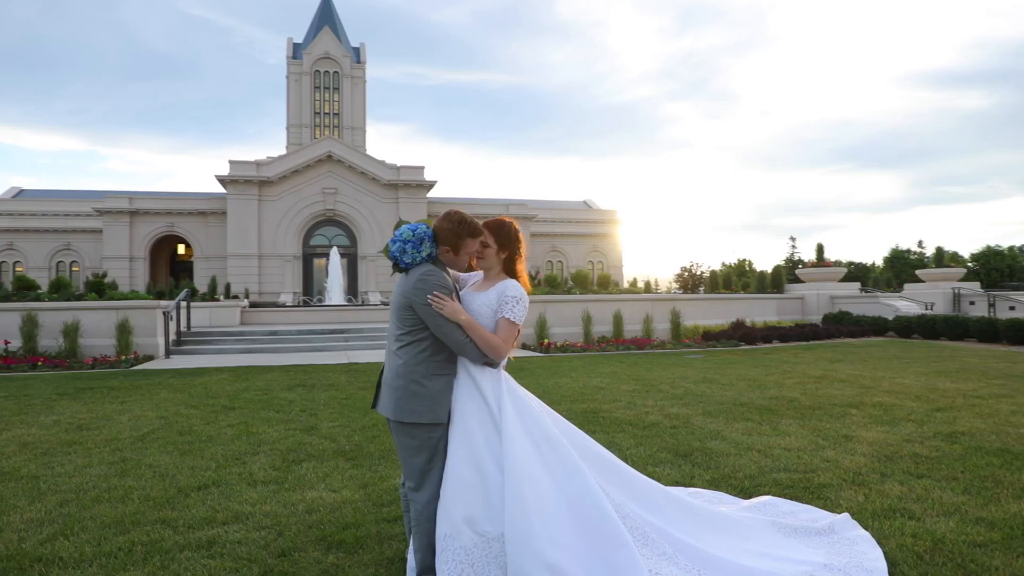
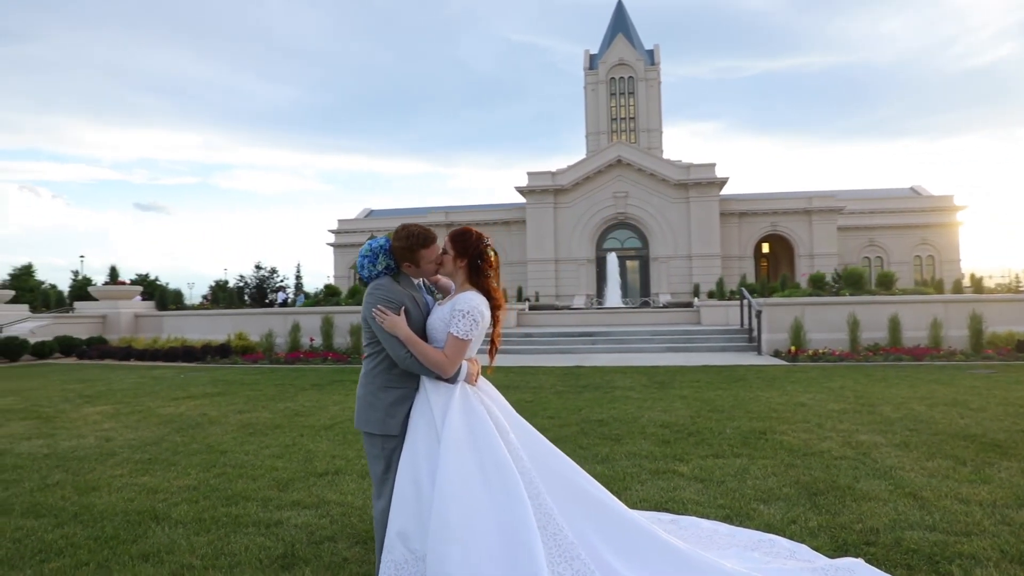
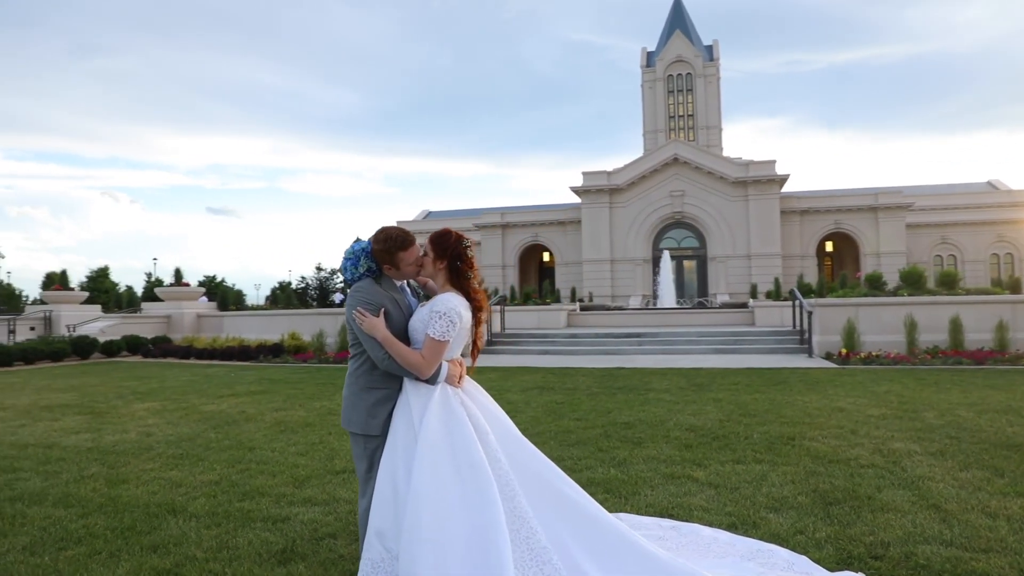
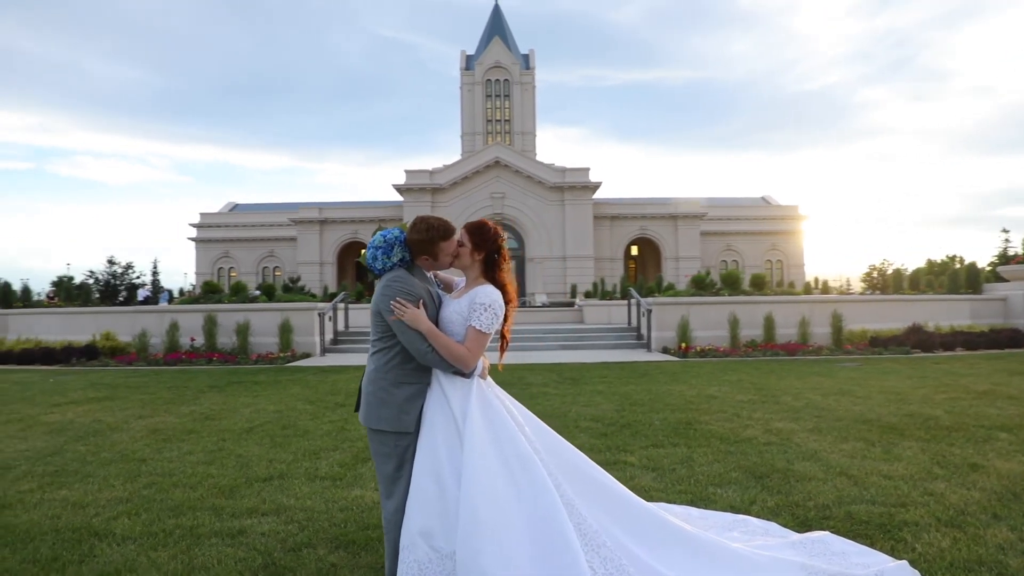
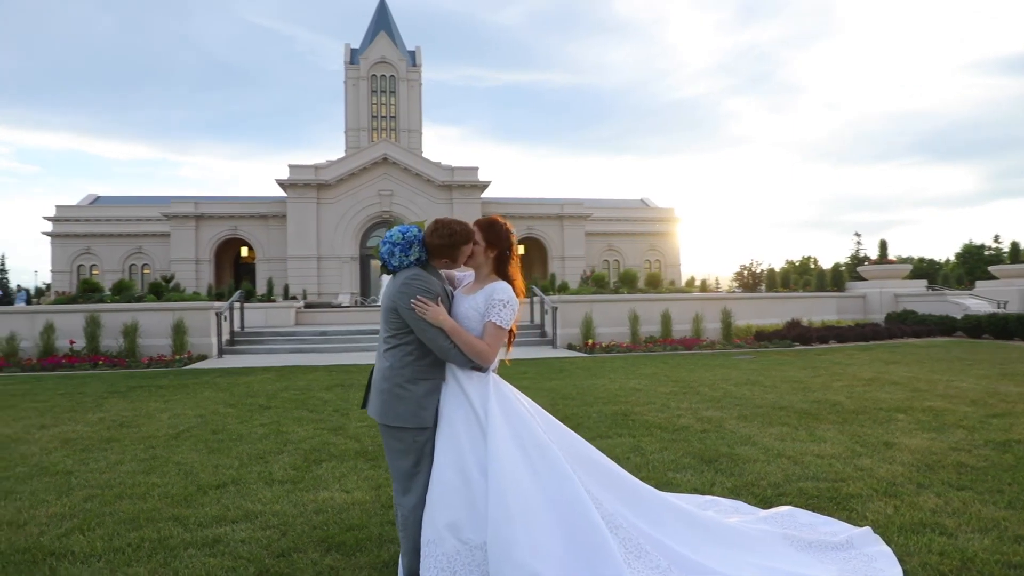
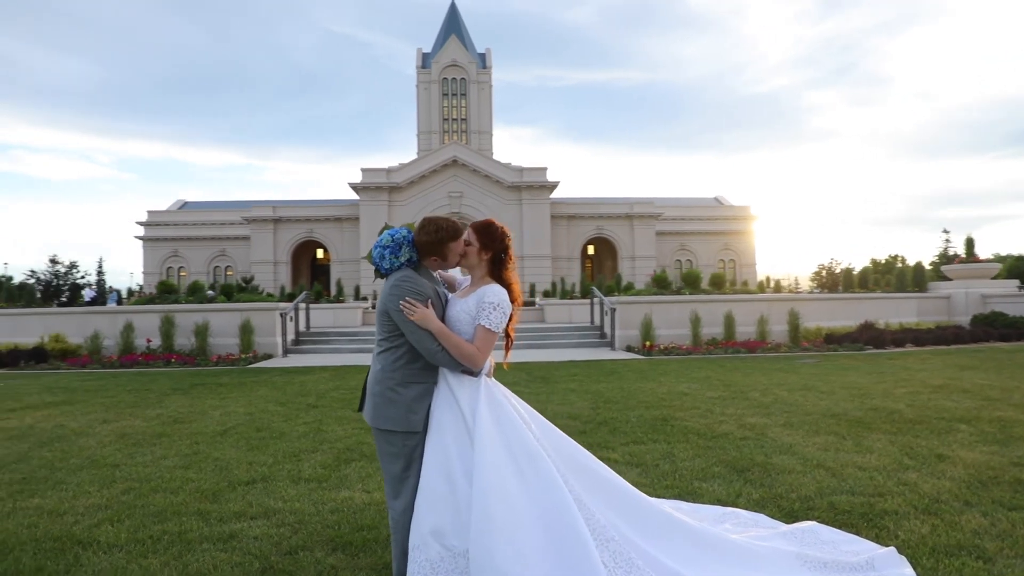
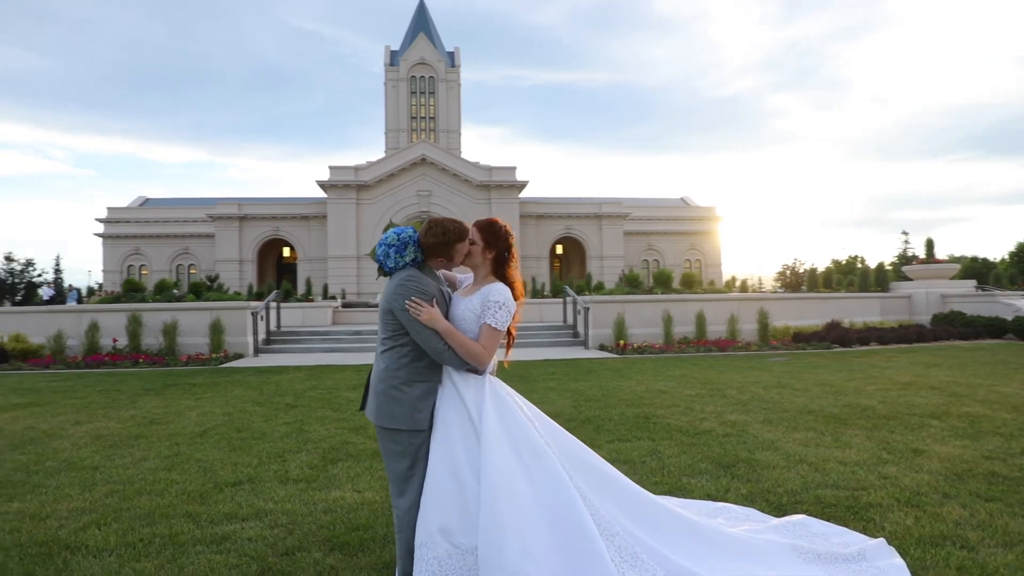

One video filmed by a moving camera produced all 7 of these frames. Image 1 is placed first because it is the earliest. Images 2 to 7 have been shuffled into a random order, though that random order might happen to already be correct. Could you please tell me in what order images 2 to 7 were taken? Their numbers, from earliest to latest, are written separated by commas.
5, 7, 6, 4, 2, 3
